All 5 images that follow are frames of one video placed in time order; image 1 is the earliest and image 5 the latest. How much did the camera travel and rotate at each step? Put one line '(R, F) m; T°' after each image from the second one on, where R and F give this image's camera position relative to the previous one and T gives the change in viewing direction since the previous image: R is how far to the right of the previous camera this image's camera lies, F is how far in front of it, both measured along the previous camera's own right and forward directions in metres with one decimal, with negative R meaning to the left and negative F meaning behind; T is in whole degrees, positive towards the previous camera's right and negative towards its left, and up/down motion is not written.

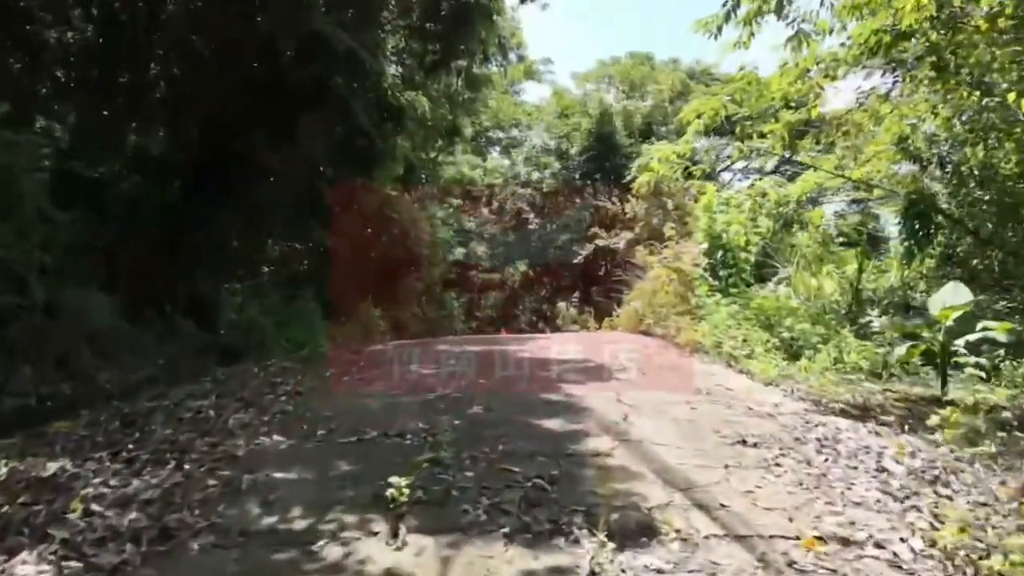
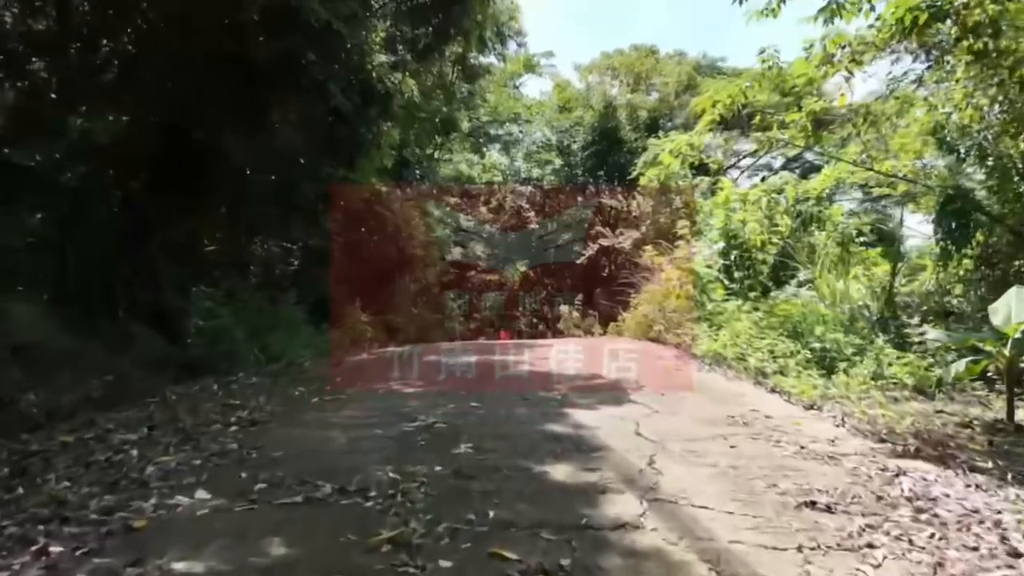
(0.0, +0.7) m; 0°
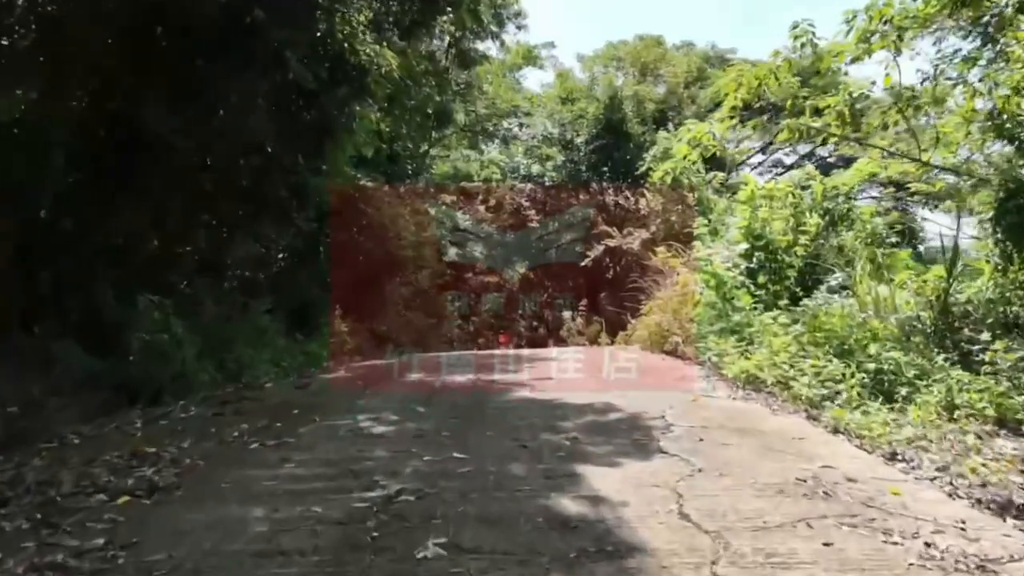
(0.0, +0.9) m; 0°
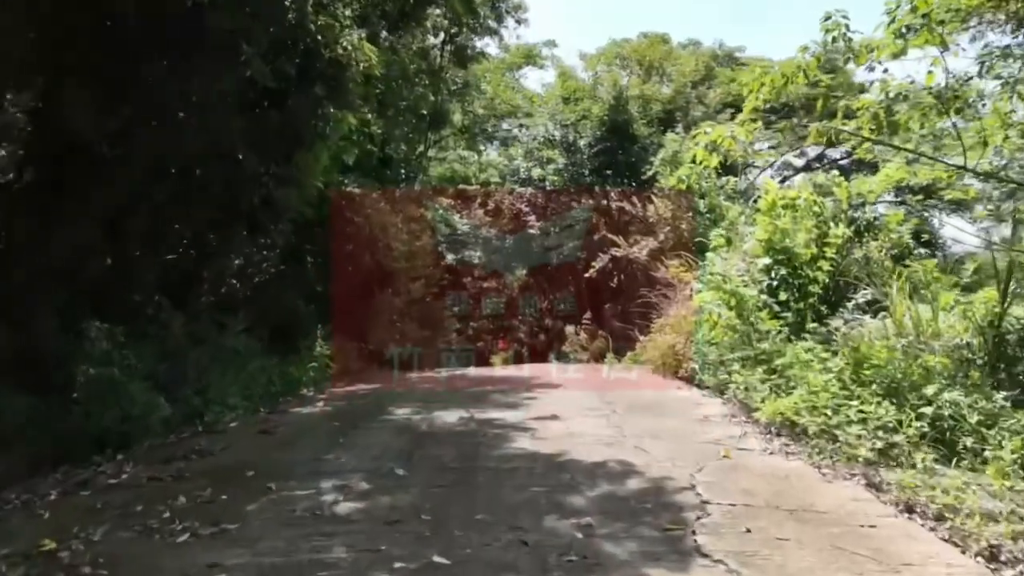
(0.0, +0.7) m; 0°
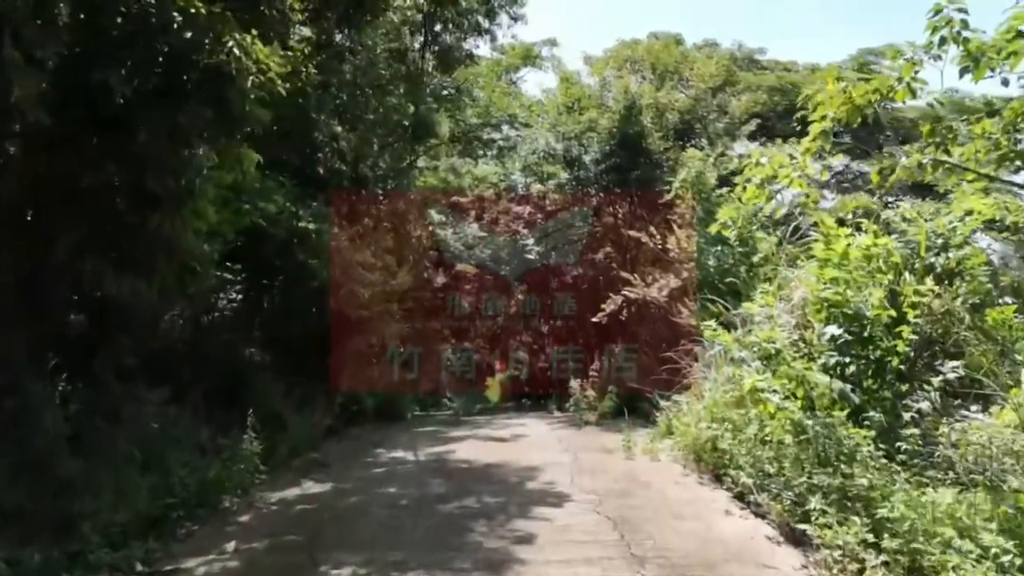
(+0.1, +1.7) m; 0°
